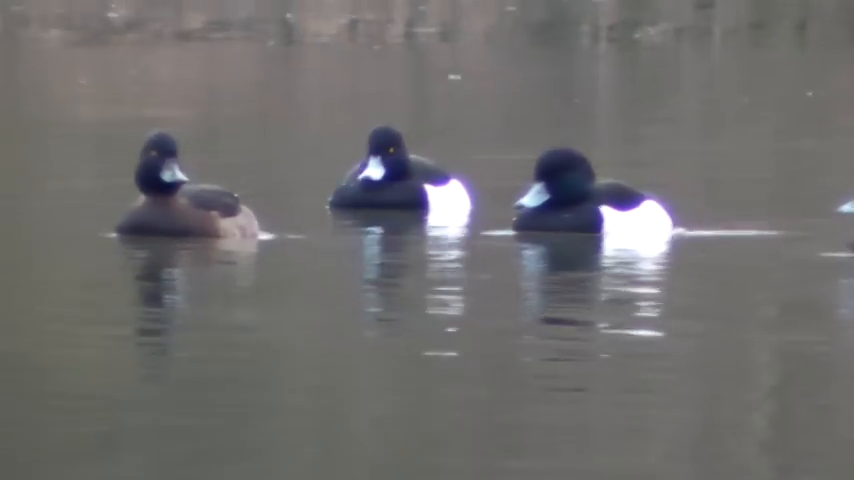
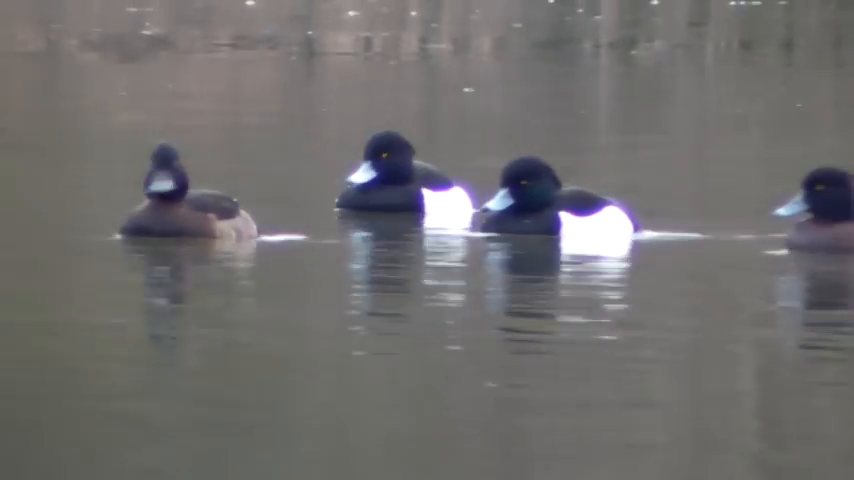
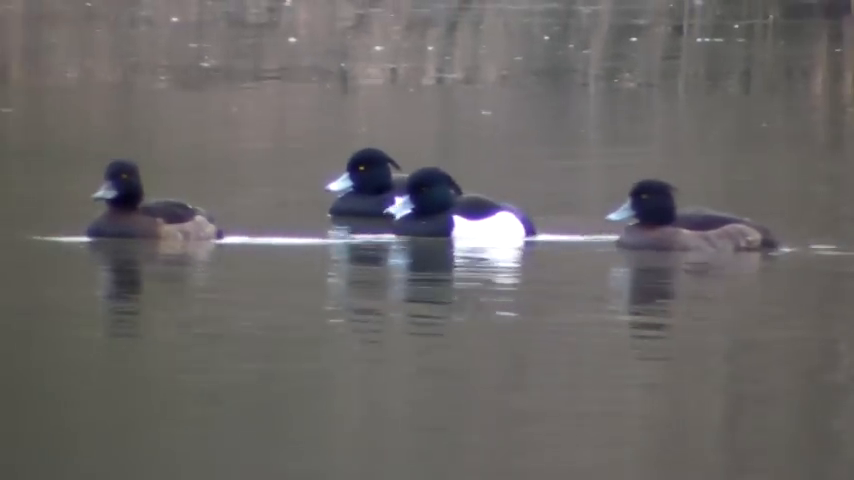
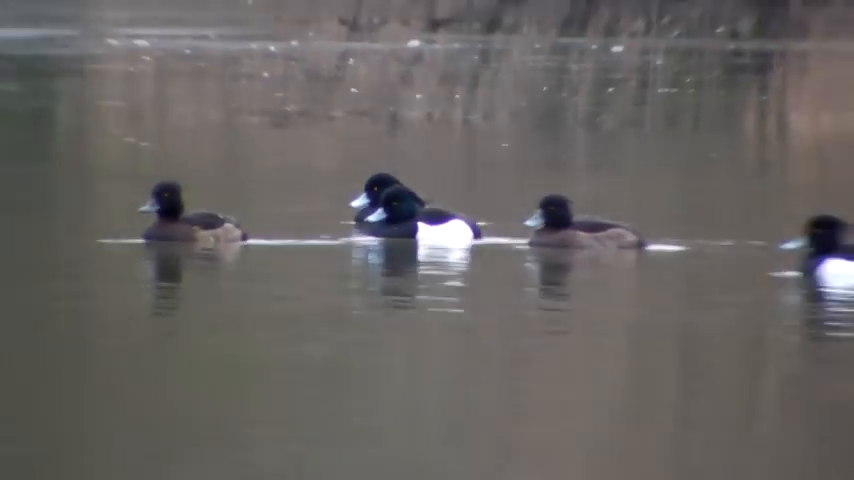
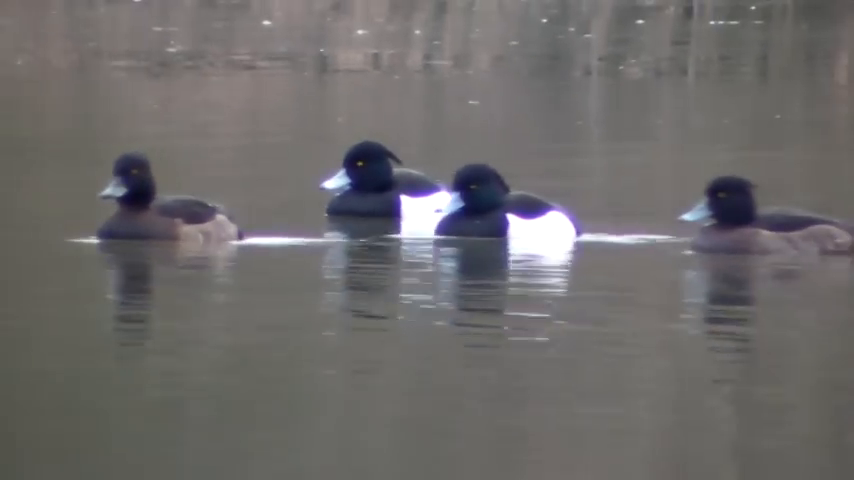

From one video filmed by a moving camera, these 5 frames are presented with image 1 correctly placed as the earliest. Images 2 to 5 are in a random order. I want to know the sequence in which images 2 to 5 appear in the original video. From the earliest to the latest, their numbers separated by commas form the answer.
2, 5, 3, 4
